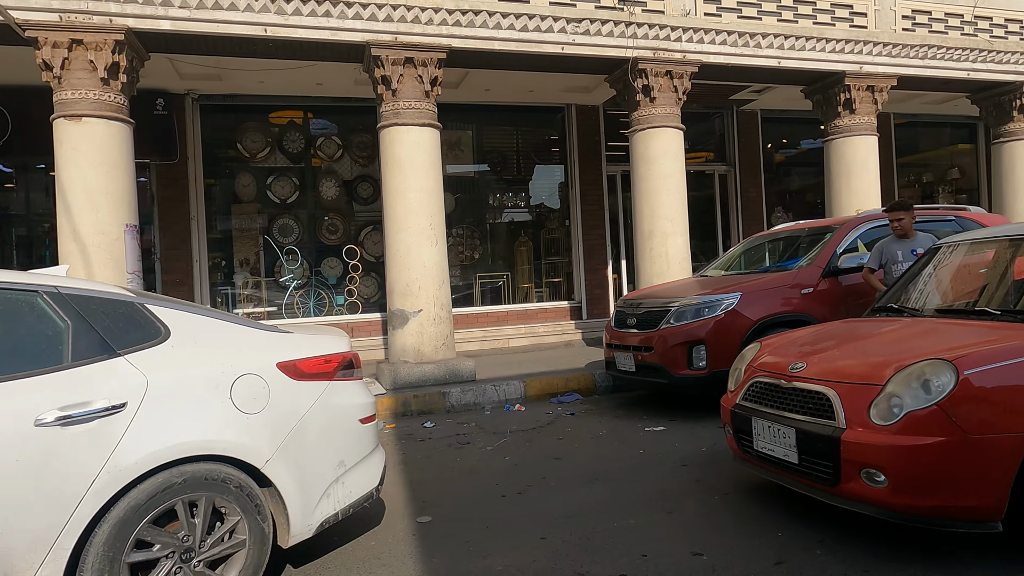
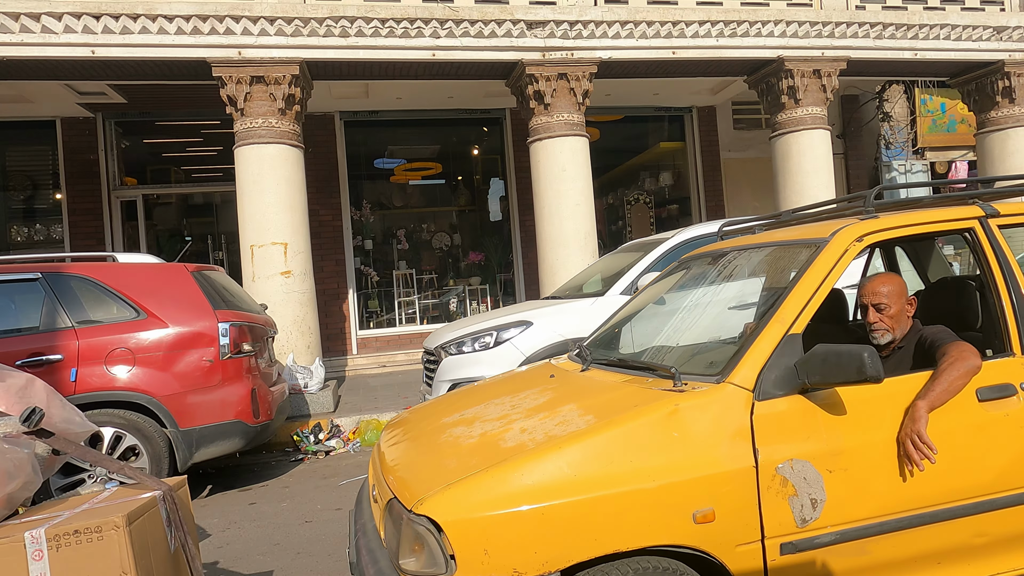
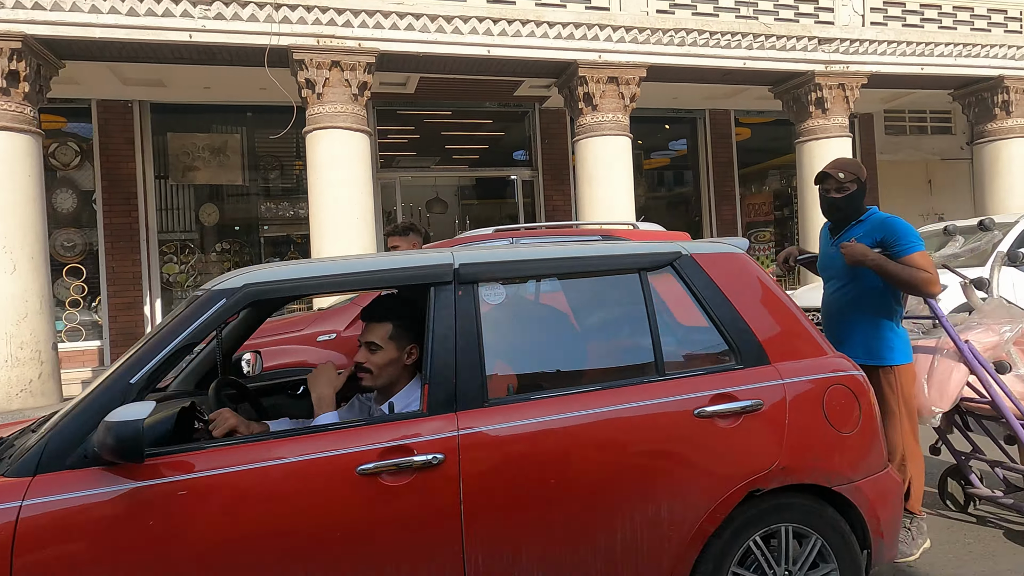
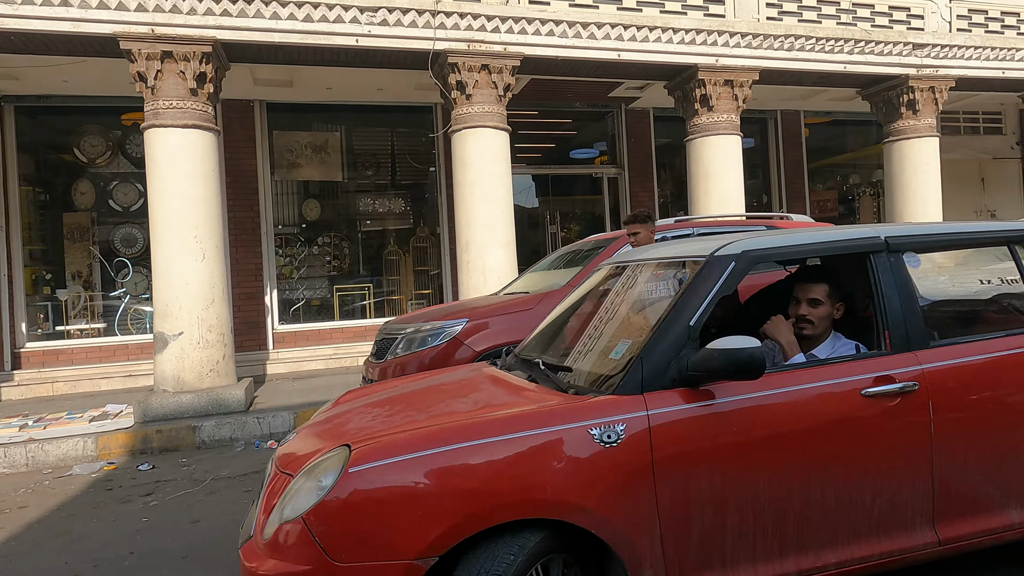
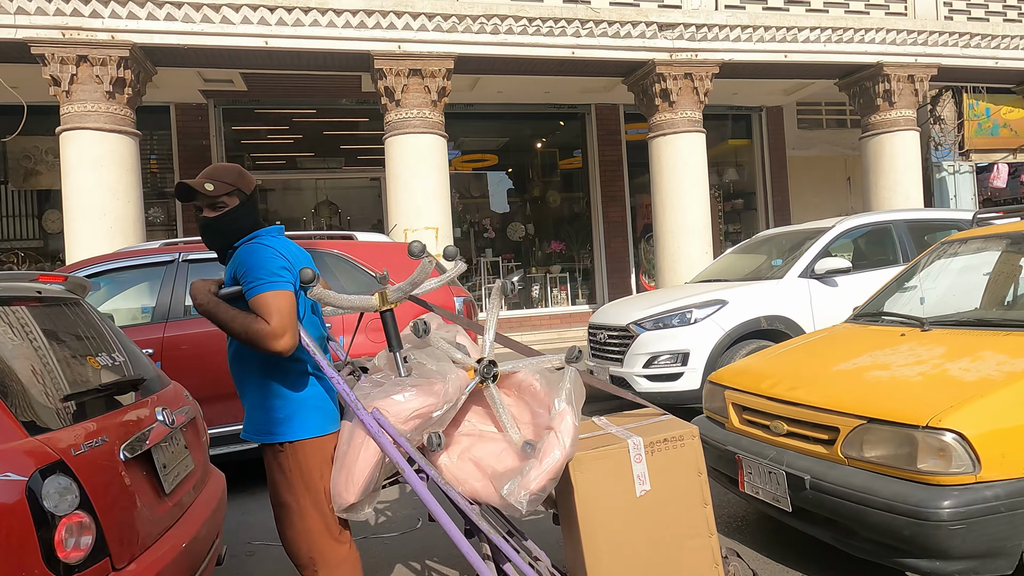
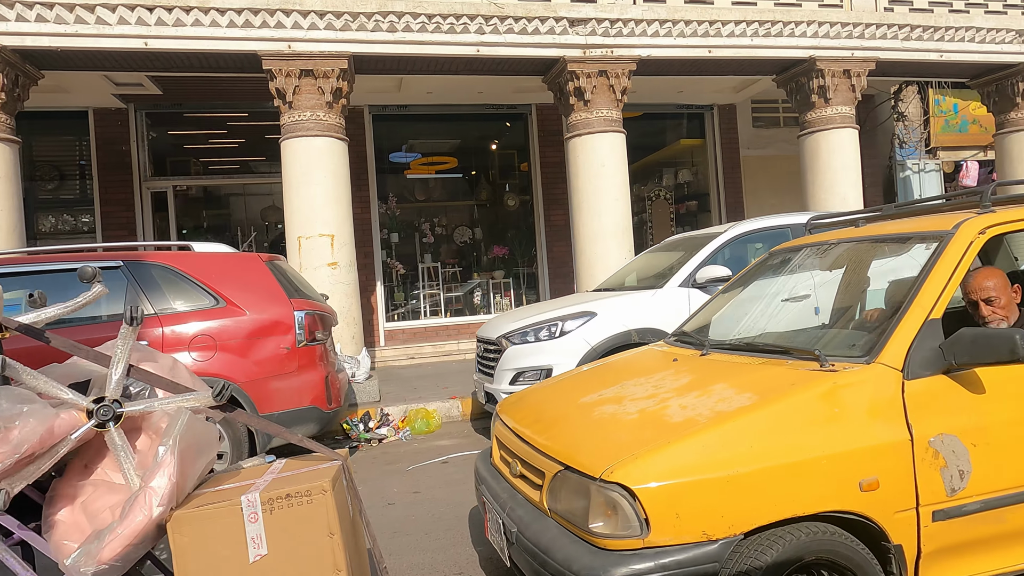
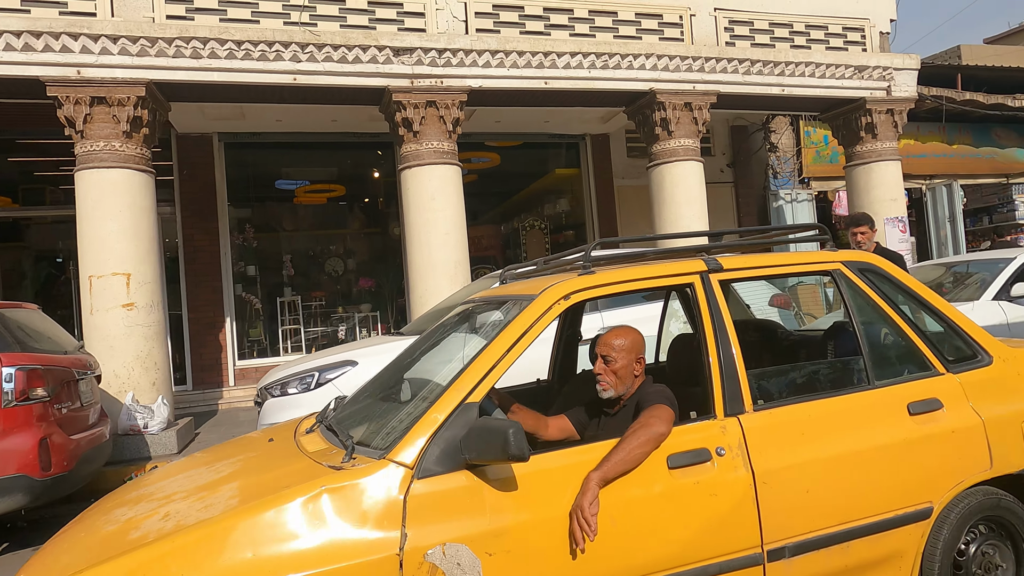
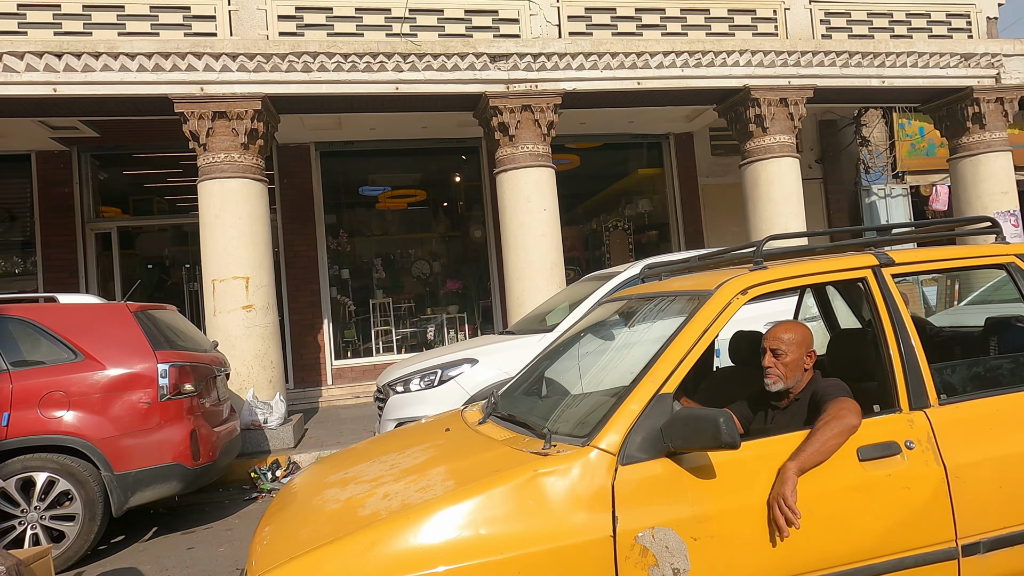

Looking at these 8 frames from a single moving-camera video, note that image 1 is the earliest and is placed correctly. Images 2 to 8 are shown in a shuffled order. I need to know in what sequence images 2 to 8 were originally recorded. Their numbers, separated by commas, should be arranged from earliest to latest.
4, 3, 5, 6, 2, 8, 7
